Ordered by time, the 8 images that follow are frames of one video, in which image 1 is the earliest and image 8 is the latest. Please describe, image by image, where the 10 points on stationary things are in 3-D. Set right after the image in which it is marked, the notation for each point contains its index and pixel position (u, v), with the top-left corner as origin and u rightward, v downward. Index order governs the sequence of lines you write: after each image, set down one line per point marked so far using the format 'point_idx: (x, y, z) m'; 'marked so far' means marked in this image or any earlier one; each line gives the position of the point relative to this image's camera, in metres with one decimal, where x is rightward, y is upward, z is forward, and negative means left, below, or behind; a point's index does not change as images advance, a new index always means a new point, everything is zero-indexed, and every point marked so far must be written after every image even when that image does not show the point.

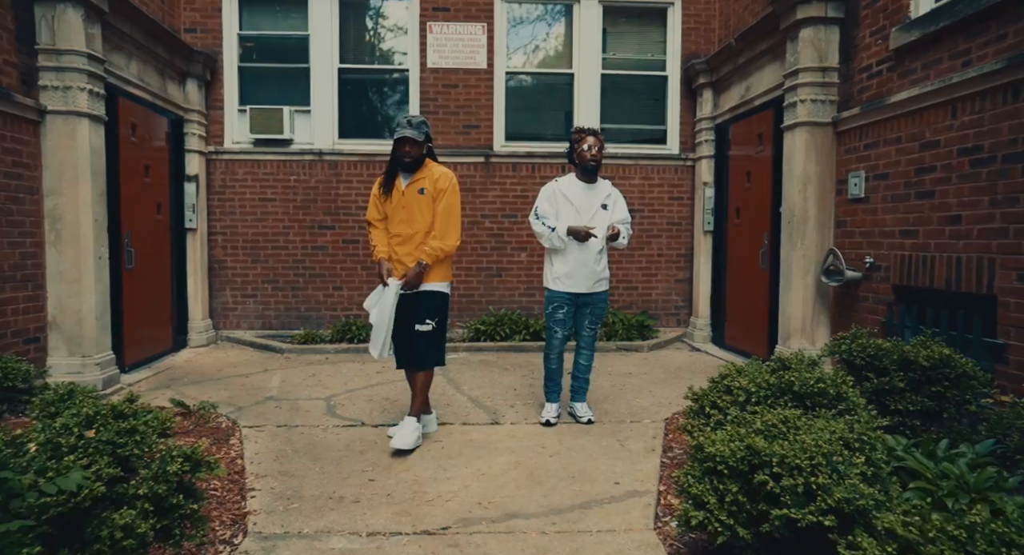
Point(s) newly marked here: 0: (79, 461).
0: (-1.4, -0.6, +1.8) m
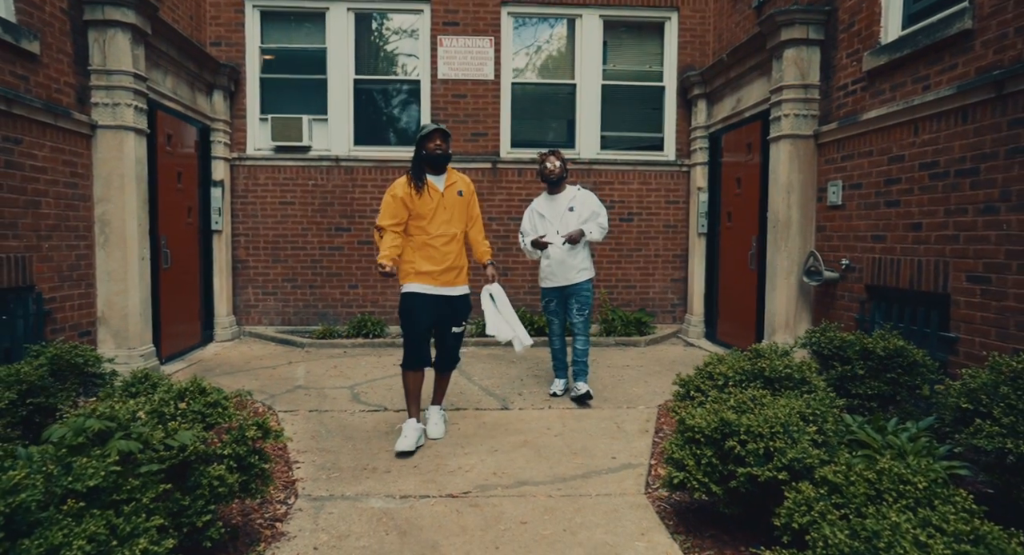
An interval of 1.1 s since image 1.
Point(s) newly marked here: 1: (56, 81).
0: (-1.3, -0.6, +2.3) m
1: (-3.5, +1.5, +4.4) m
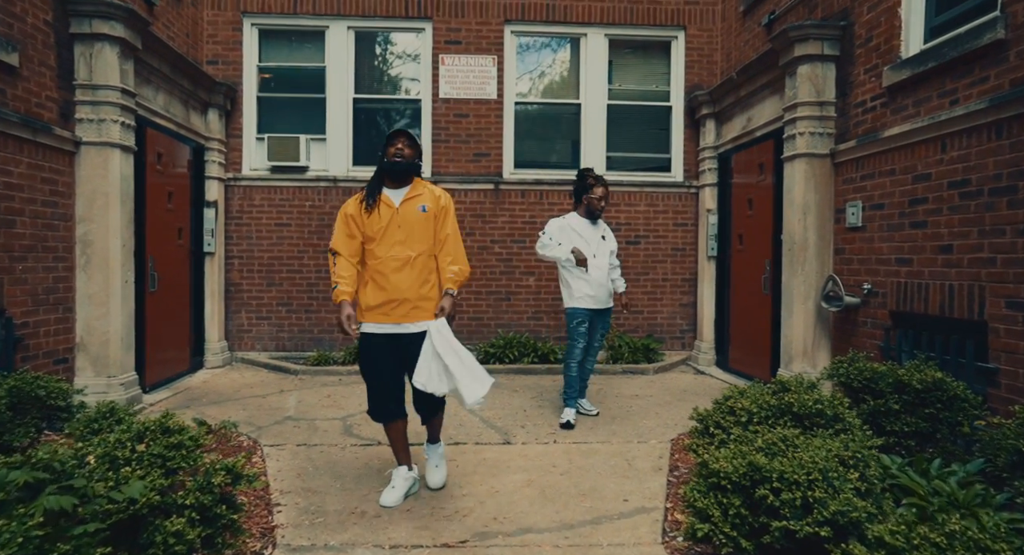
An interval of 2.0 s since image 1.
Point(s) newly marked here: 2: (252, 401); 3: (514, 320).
0: (-1.3, -0.7, +2.0) m
1: (-3.5, +1.3, +4.2) m
2: (-2.5, -1.2, +5.6) m
3: (0.0, -0.5, +7.4) m
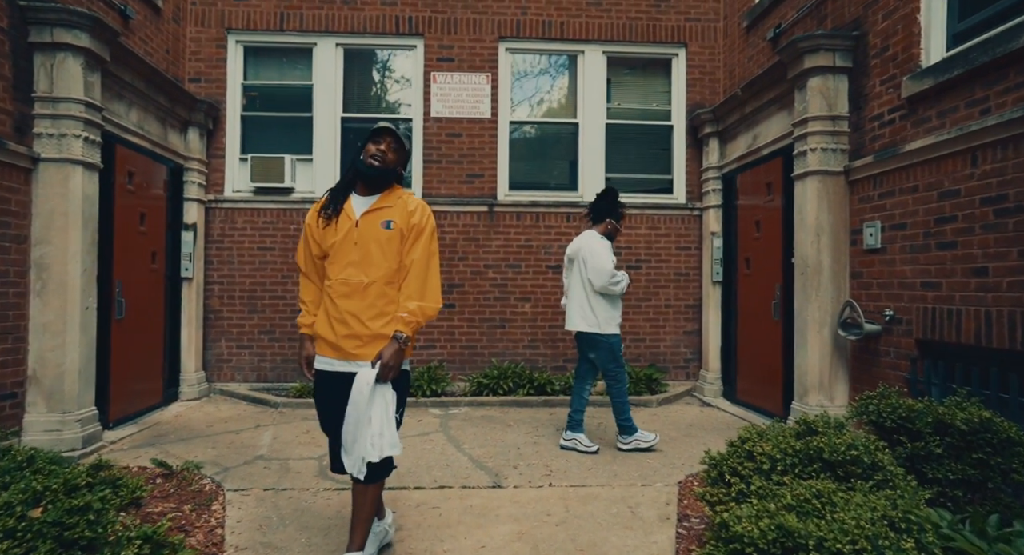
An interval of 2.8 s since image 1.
0: (-1.4, -0.7, +1.6) m
1: (-3.5, +1.1, +3.9) m
2: (-2.6, -1.4, +5.1) m
3: (0.0, -0.9, +7.0) m
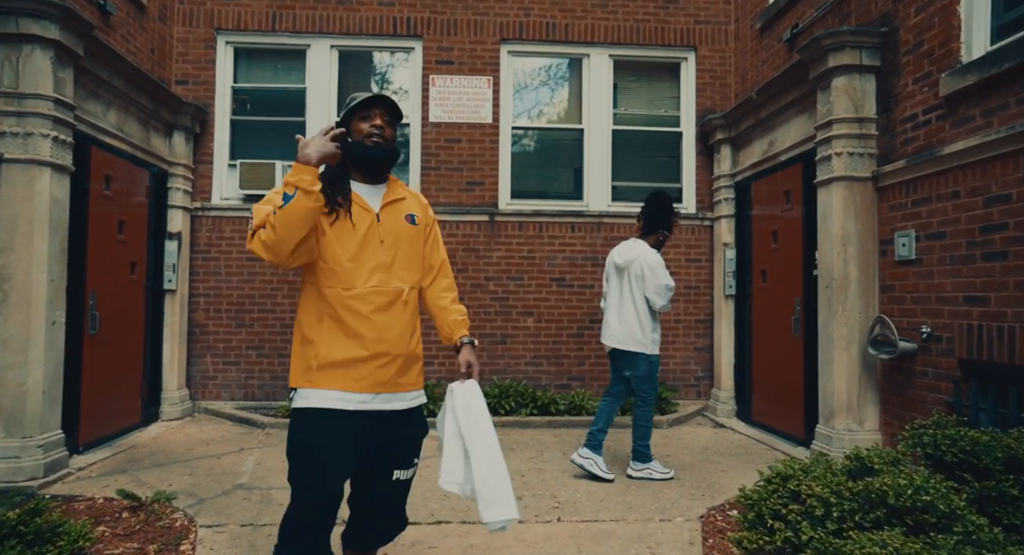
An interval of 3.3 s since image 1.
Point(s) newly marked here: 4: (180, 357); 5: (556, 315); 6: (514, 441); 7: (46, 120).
0: (-1.3, -0.8, +1.2) m
1: (-3.5, +1.1, +3.6) m
2: (-2.5, -1.5, +4.8) m
3: (0.0, -1.0, +6.7) m
4: (-3.6, -0.9, +6.3) m
5: (+0.5, -0.4, +6.7) m
6: (0.0, -1.5, +5.5) m
7: (-3.2, +1.1, +4.0) m
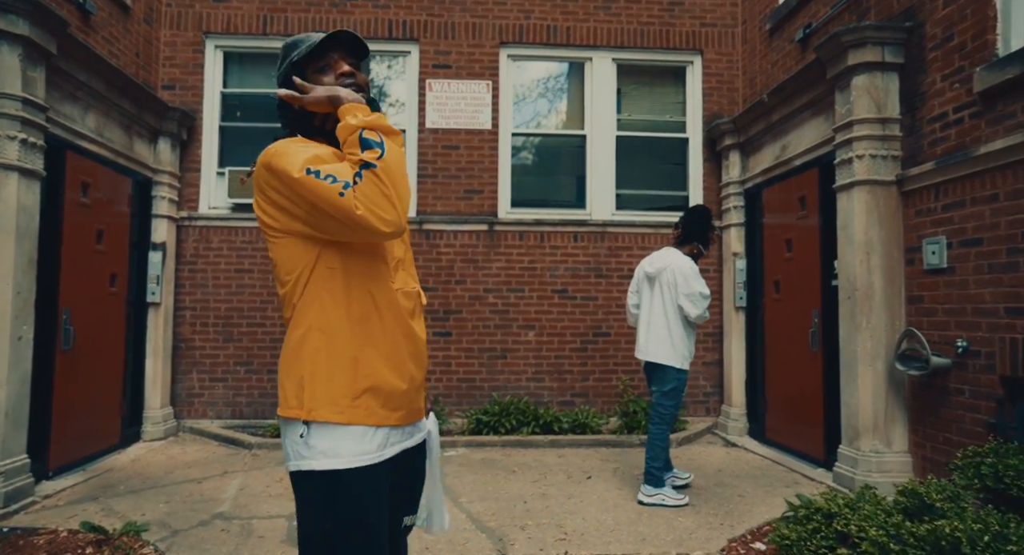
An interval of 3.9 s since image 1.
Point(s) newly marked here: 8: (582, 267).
0: (-1.3, -0.8, +0.9) m
1: (-3.5, +1.0, +3.3) m
2: (-2.5, -1.6, +4.4) m
3: (0.0, -1.1, +6.4) m
4: (-3.6, -1.0, +6.0) m
5: (+0.5, -0.6, +6.4) m
6: (0.0, -1.6, +5.2) m
7: (-3.2, +1.0, +3.8) m
8: (+0.8, +0.1, +6.5) m
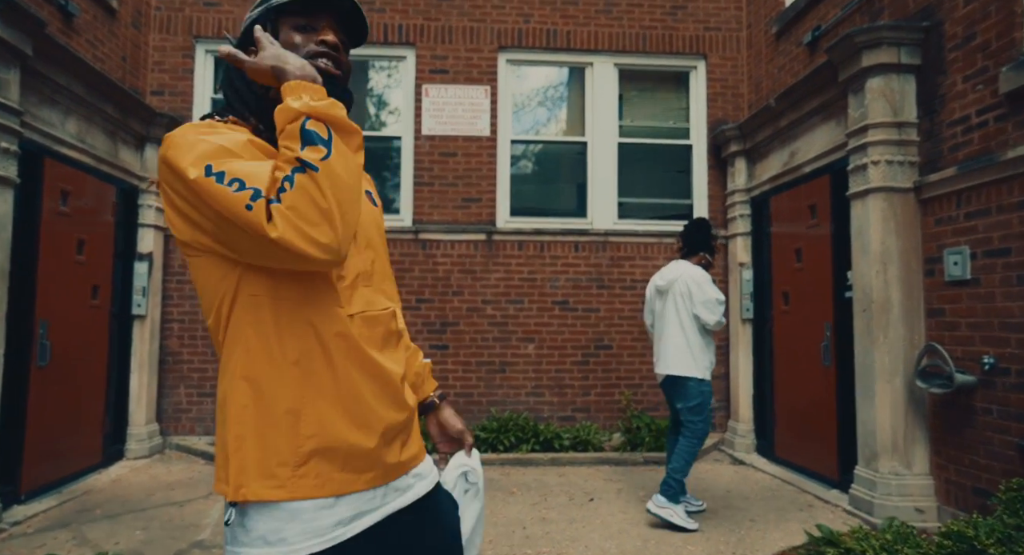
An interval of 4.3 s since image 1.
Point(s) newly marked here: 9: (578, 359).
0: (-1.3, -0.8, +0.7) m
1: (-3.5, +0.9, +3.1) m
2: (-2.5, -1.7, +4.2) m
3: (0.0, -1.3, +6.1) m
4: (-3.6, -1.1, +5.8) m
5: (+0.5, -0.7, +6.2) m
6: (0.0, -1.7, +4.9) m
7: (-3.2, +0.9, +3.6) m
8: (+0.8, 0.0, +6.3) m
9: (+0.7, -0.9, +6.2) m
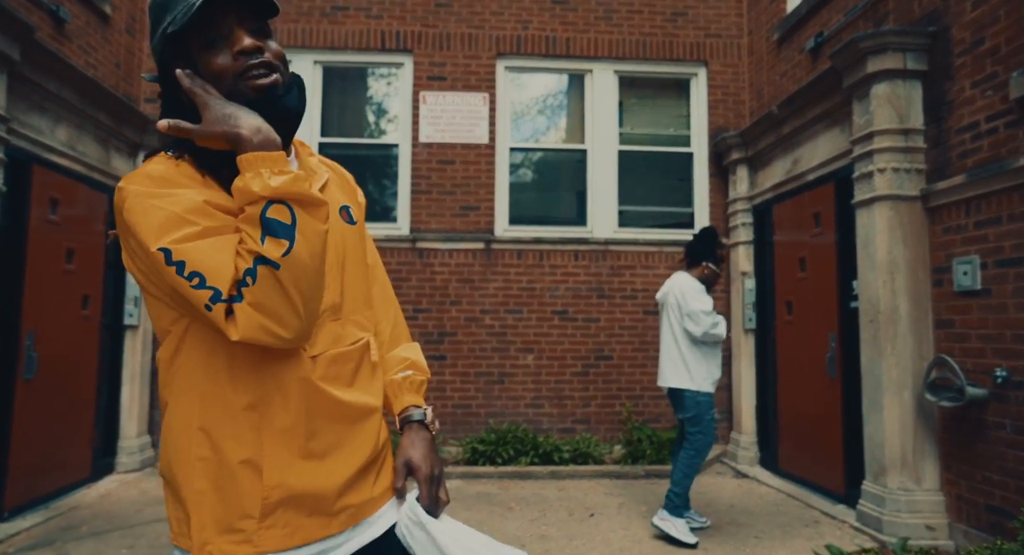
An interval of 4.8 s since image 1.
0: (-1.3, -0.8, +0.6) m
1: (-3.5, +0.9, +3.0) m
2: (-2.5, -1.8, +4.1) m
3: (0.0, -1.4, +6.0) m
4: (-3.6, -1.2, +5.7) m
5: (+0.5, -0.8, +6.1) m
6: (0.0, -1.8, +4.8) m
7: (-3.3, +0.9, +3.5) m
8: (+0.8, -0.1, +6.2) m
9: (+0.7, -1.0, +6.1) m
